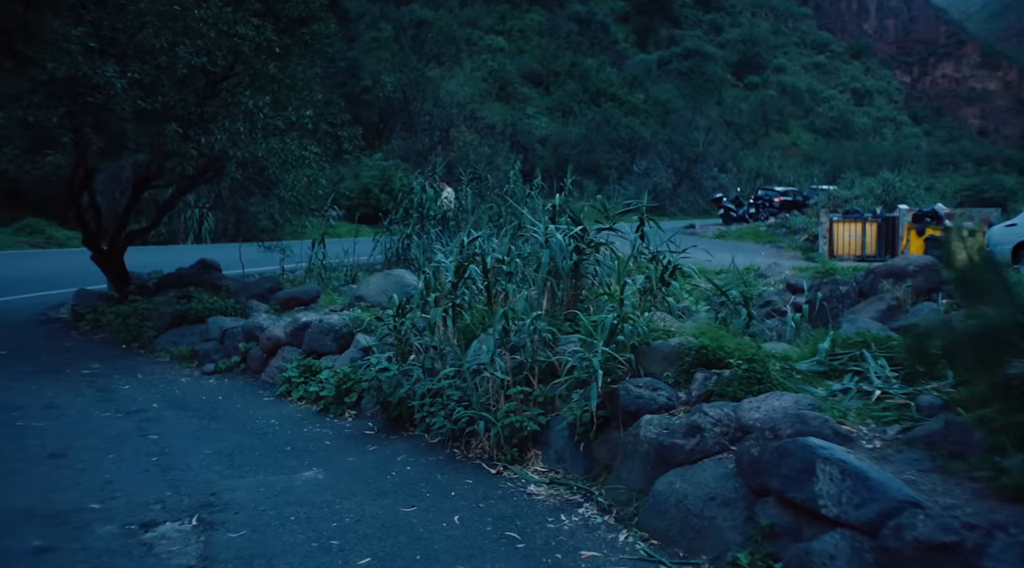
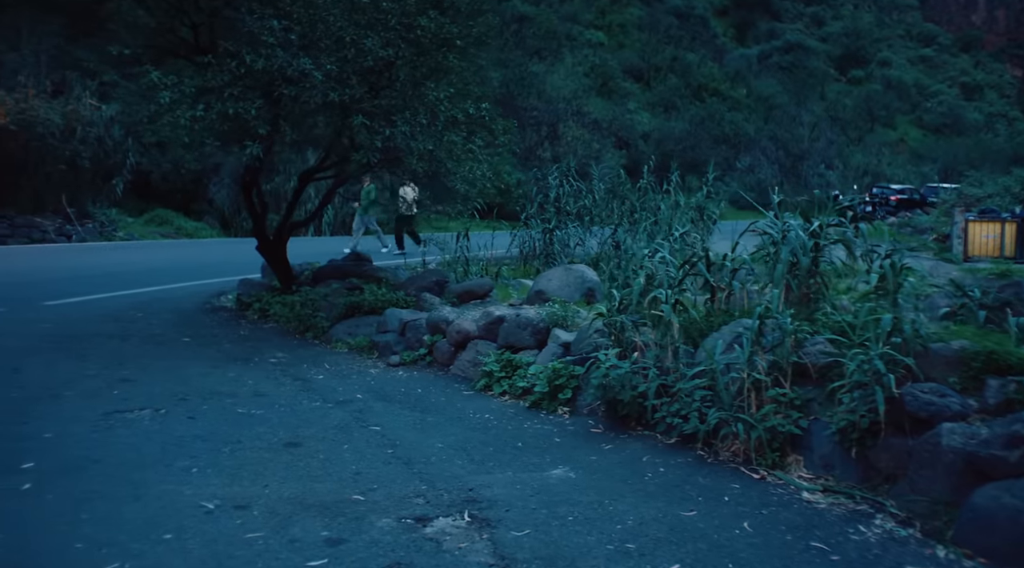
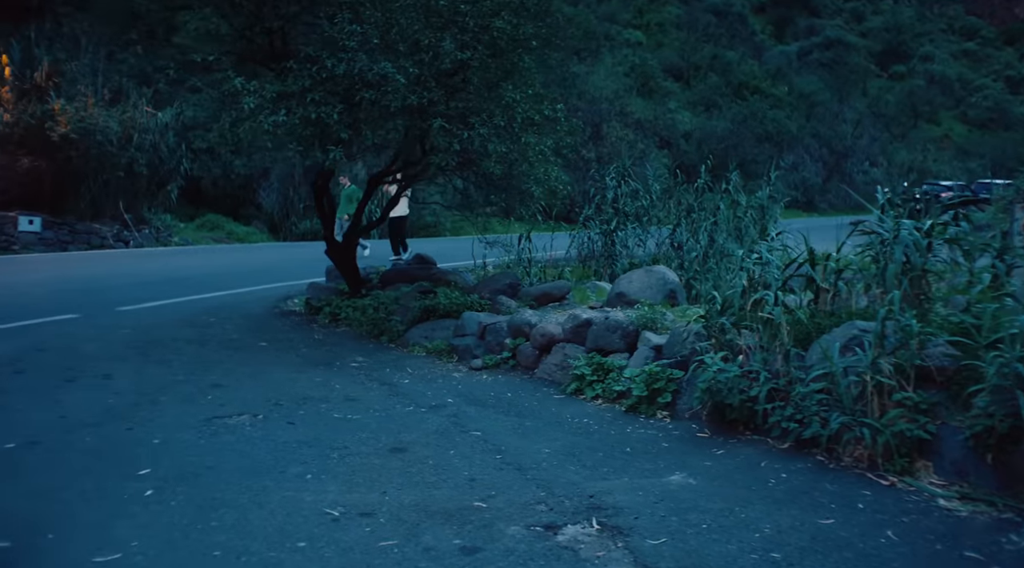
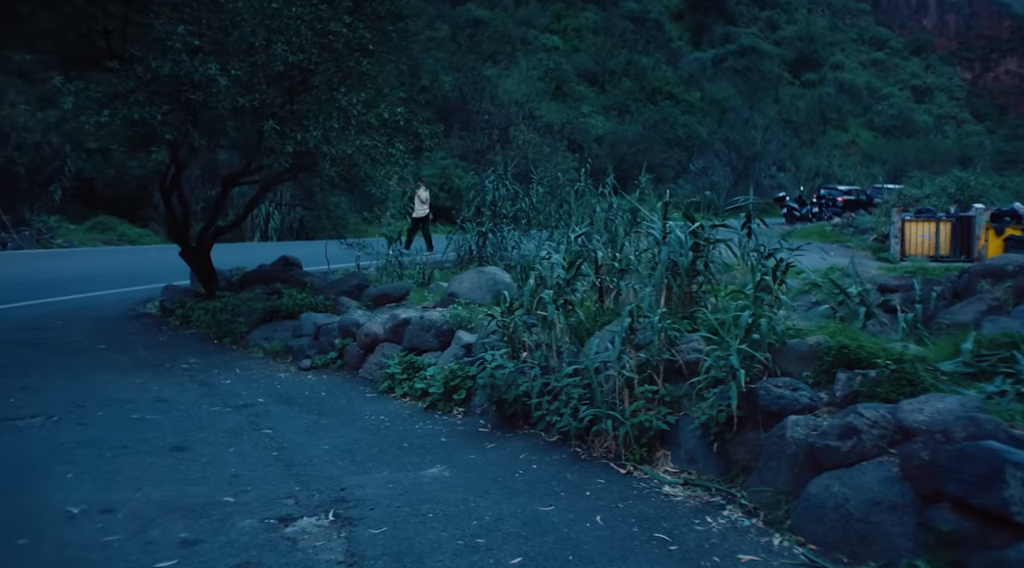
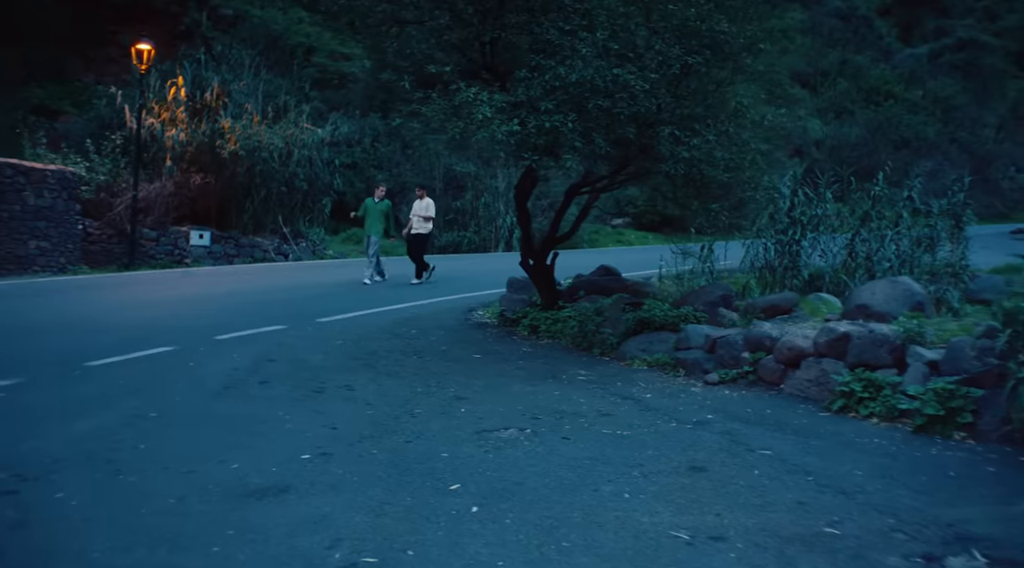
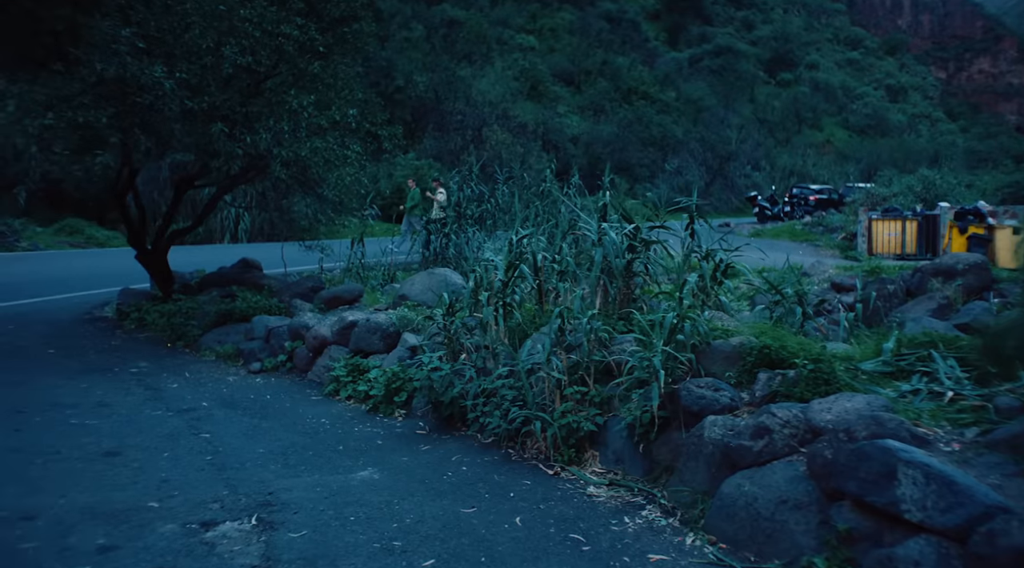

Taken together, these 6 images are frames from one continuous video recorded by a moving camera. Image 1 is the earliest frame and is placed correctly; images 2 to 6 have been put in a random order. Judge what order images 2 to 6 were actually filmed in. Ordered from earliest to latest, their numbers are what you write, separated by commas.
6, 4, 2, 3, 5
